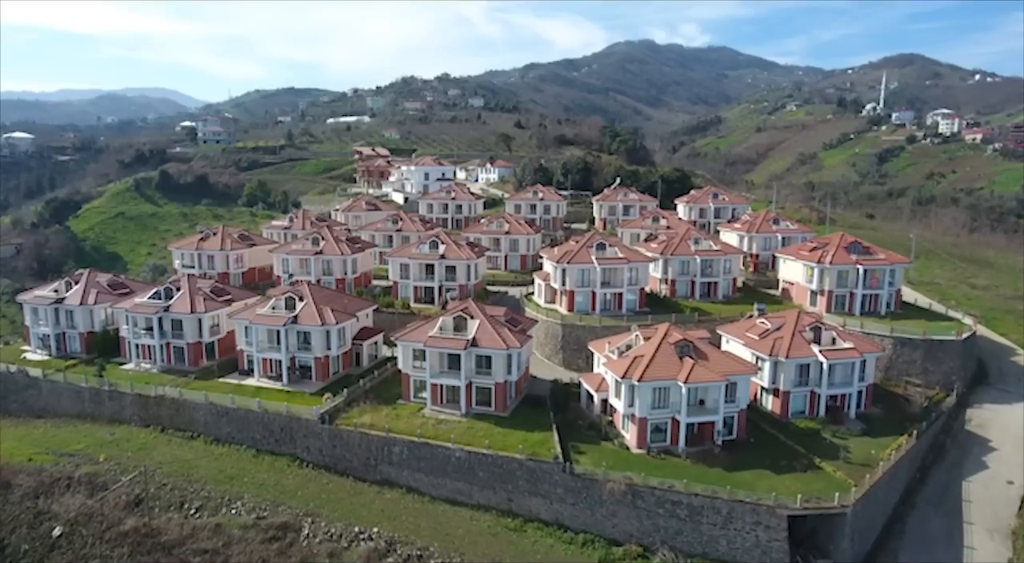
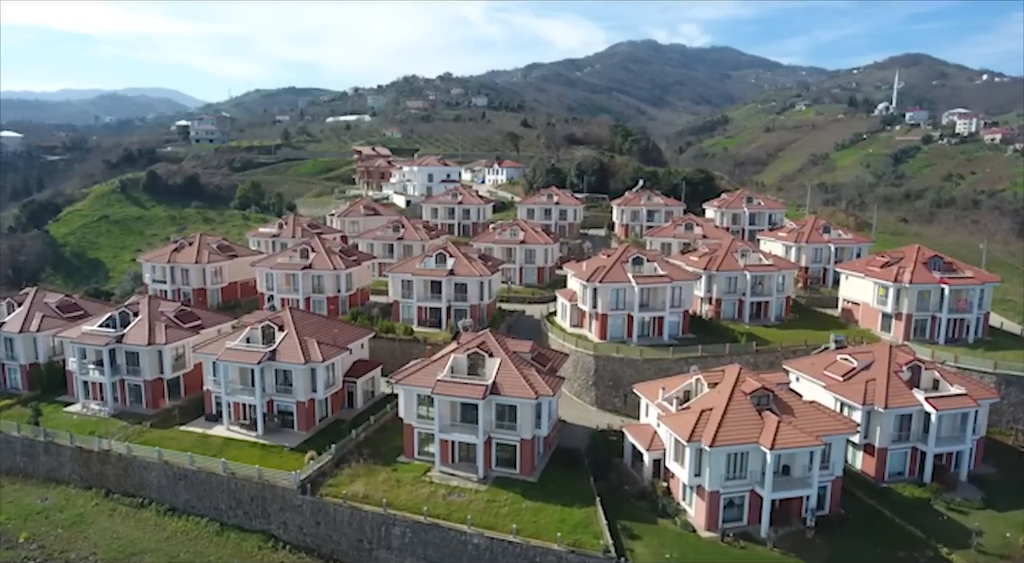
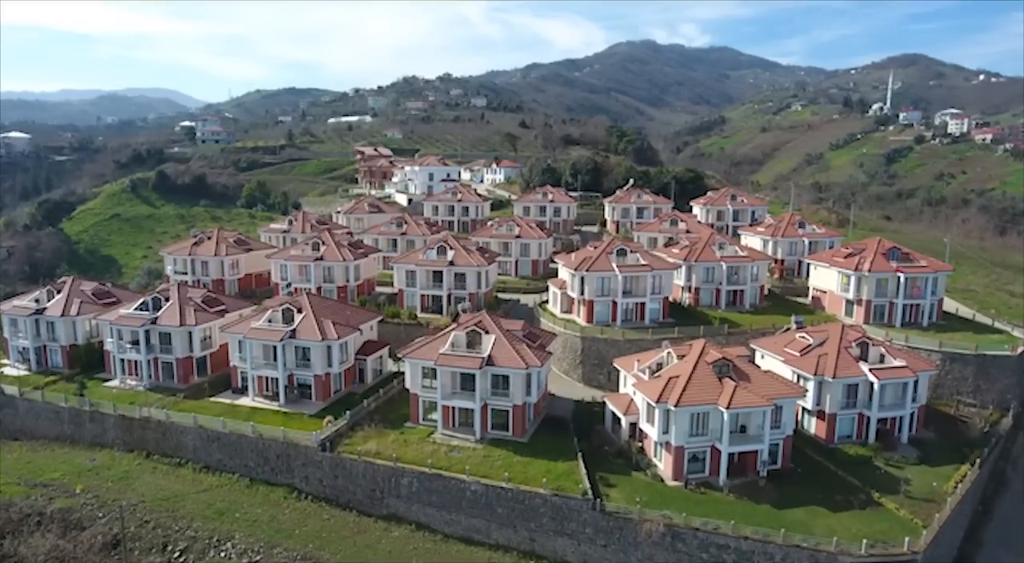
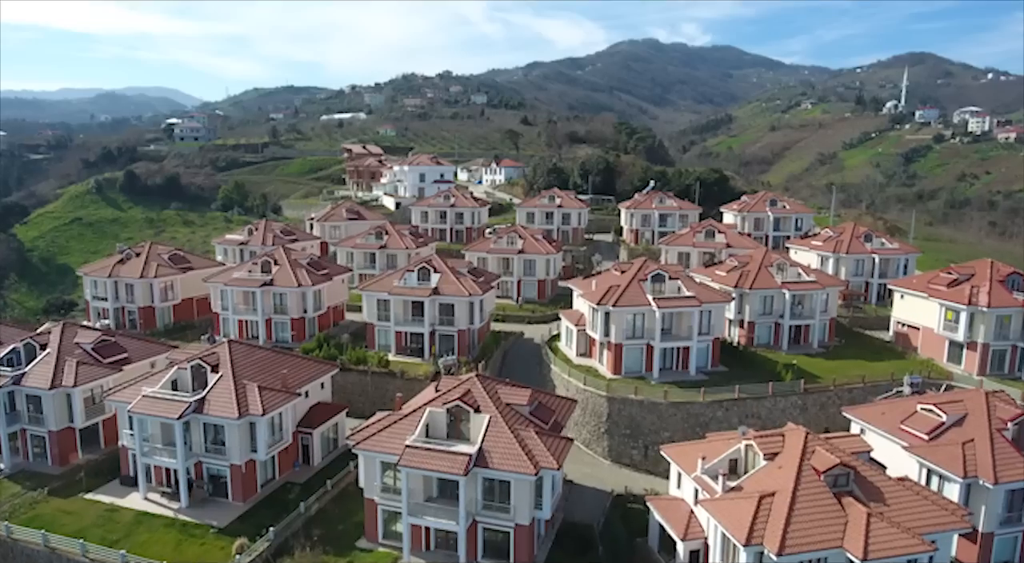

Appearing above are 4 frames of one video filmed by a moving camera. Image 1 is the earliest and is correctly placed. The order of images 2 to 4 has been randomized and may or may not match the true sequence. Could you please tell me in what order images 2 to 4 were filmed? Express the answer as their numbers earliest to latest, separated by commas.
3, 2, 4
